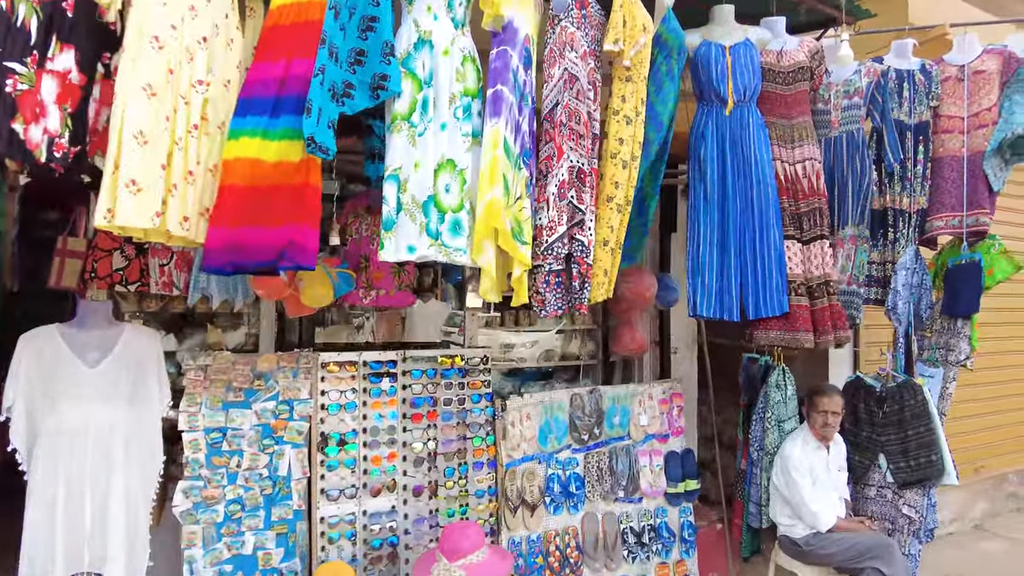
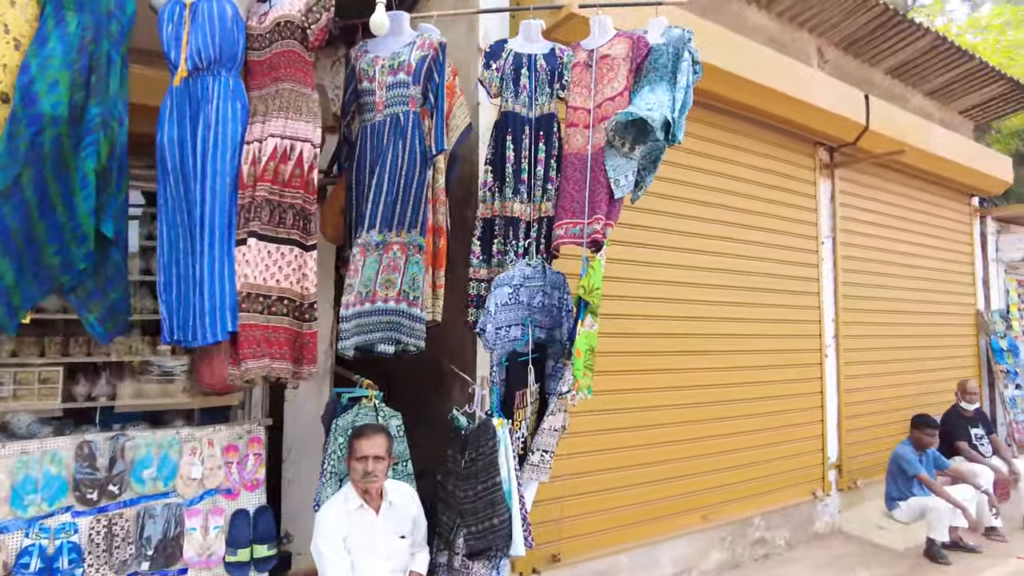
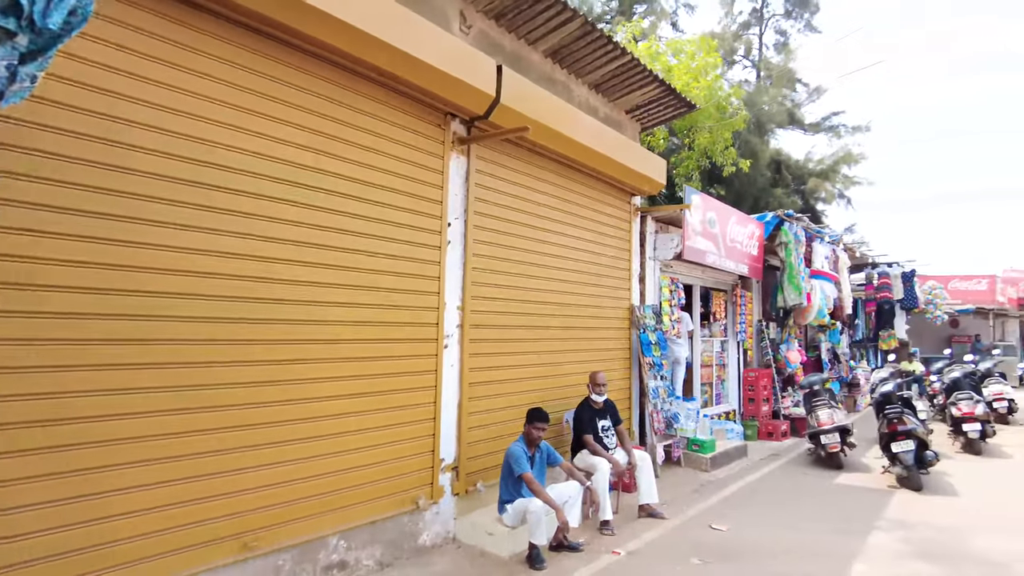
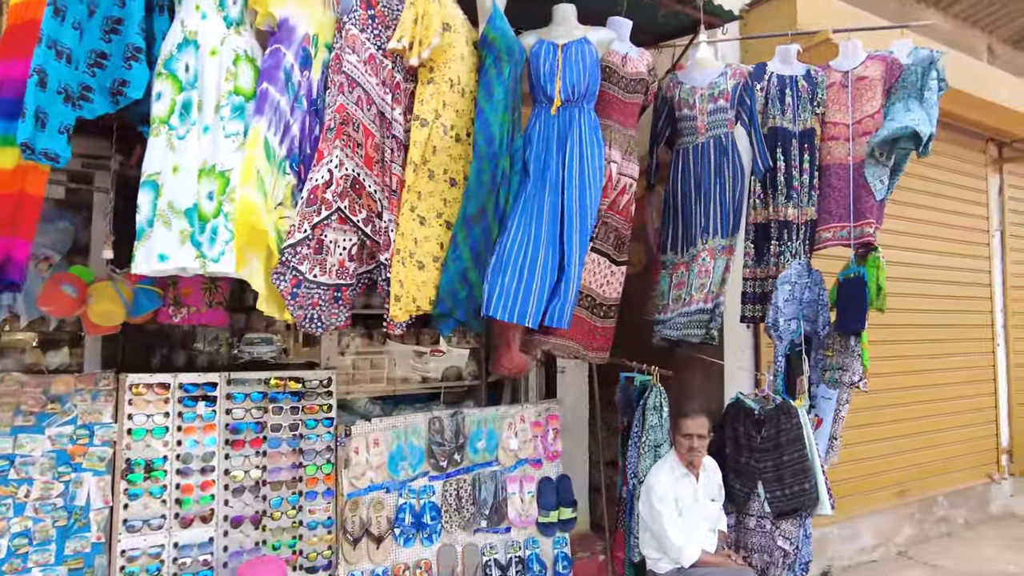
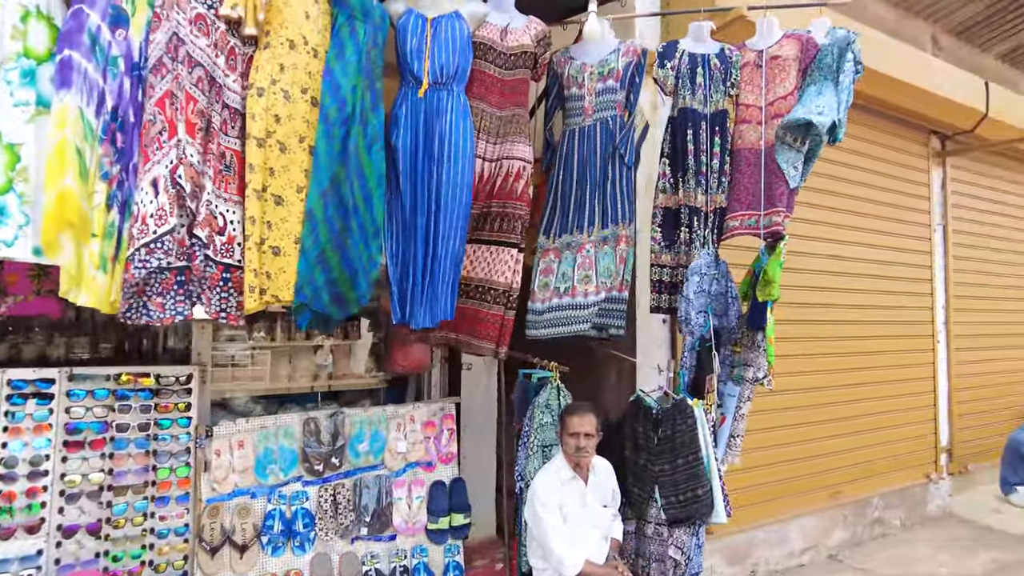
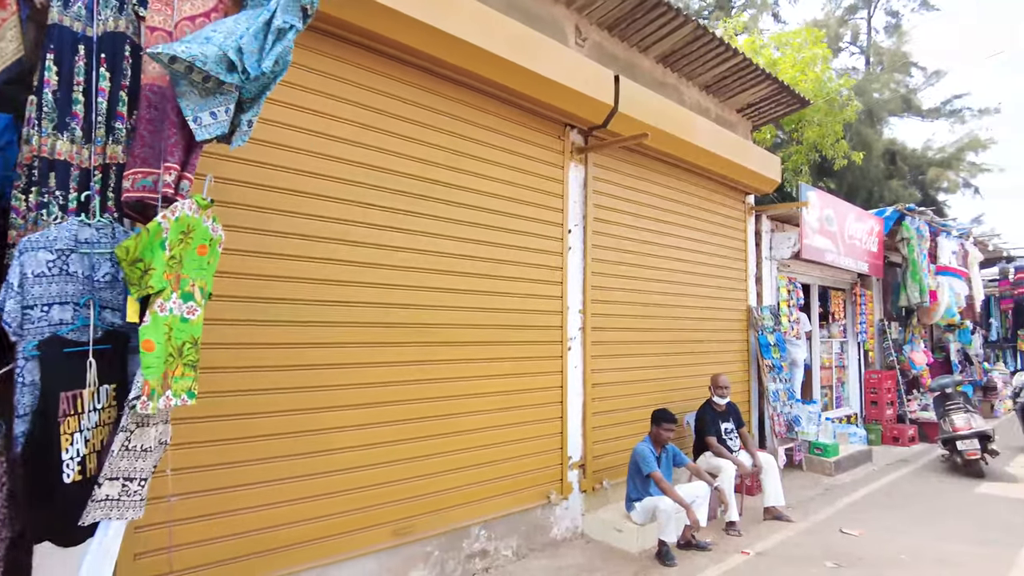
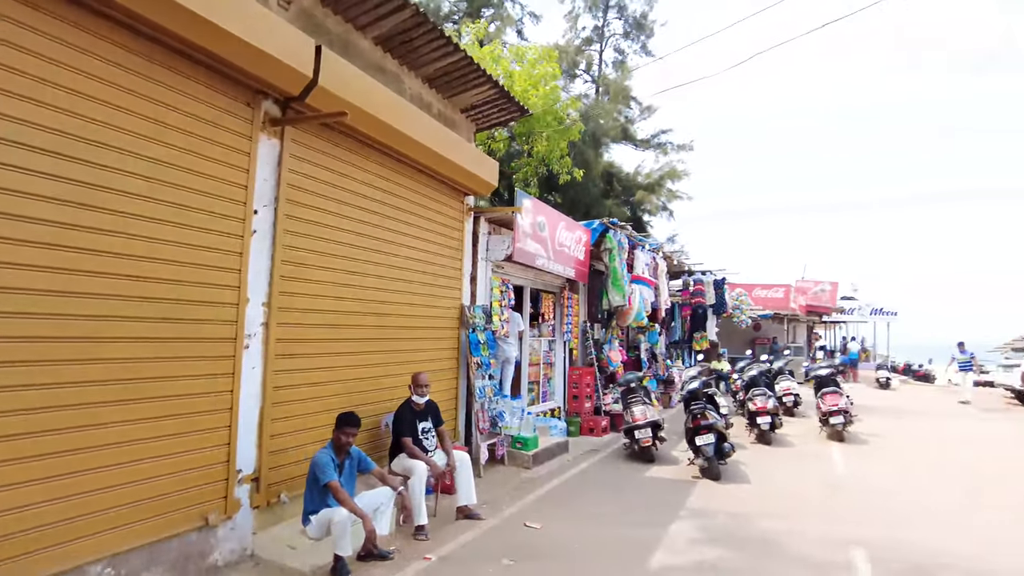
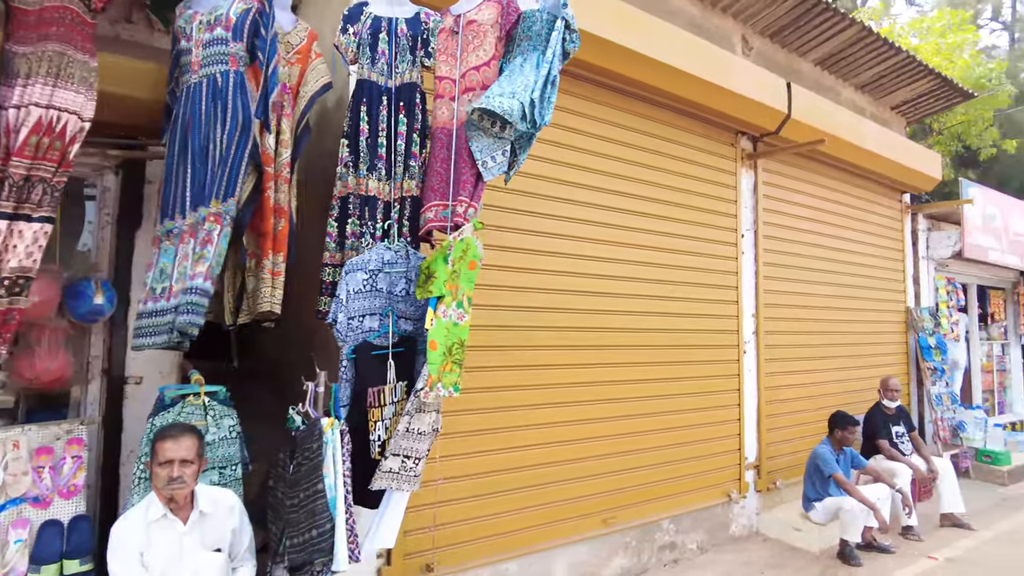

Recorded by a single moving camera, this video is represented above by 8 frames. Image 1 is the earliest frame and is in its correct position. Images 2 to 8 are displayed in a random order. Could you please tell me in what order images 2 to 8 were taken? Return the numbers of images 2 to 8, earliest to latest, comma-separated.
4, 5, 2, 8, 6, 3, 7
